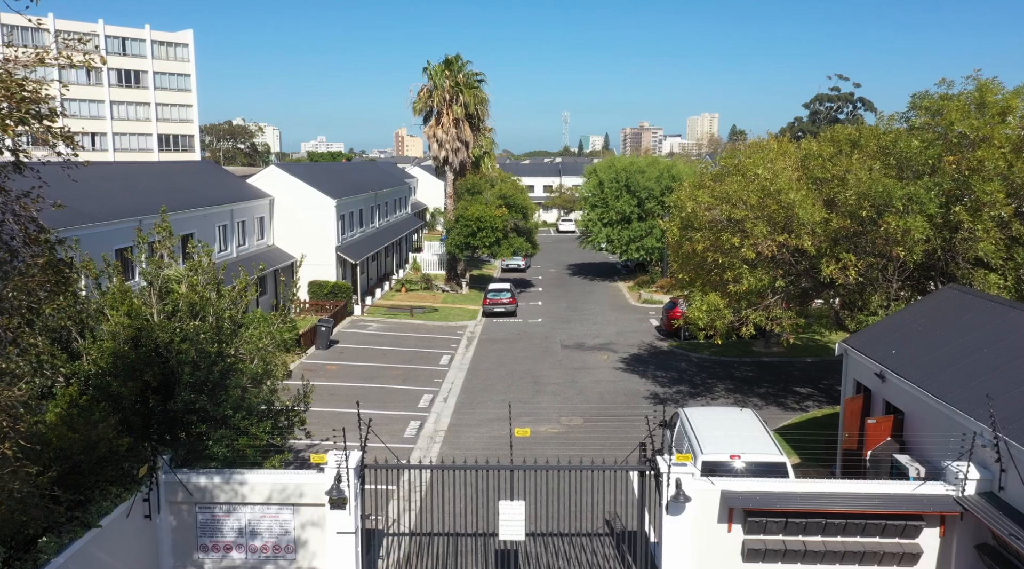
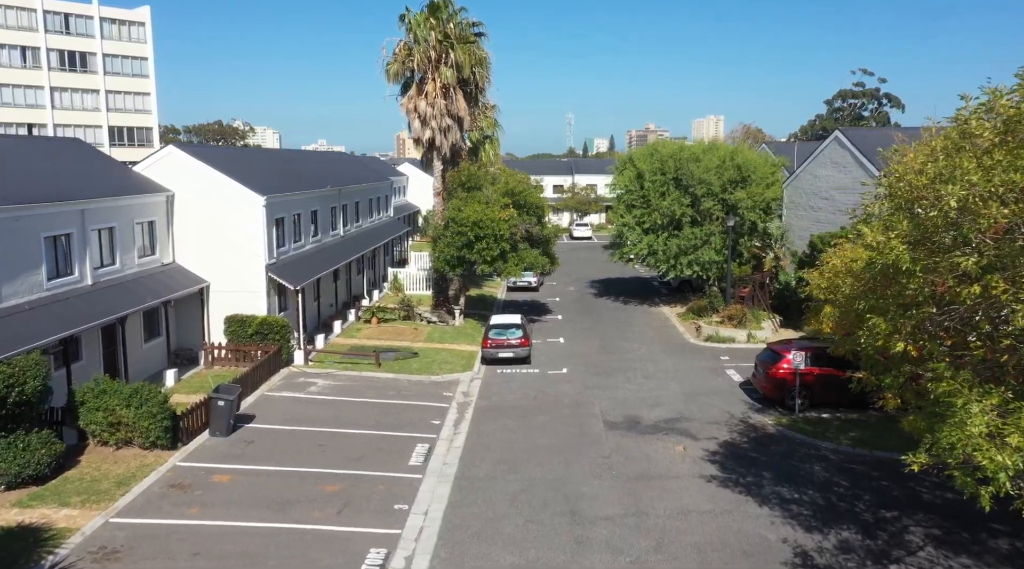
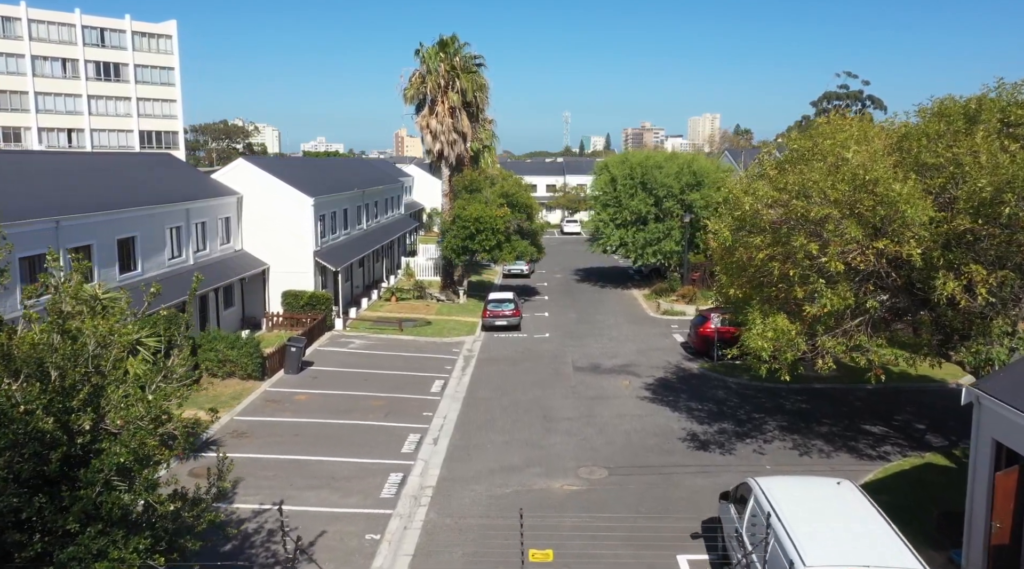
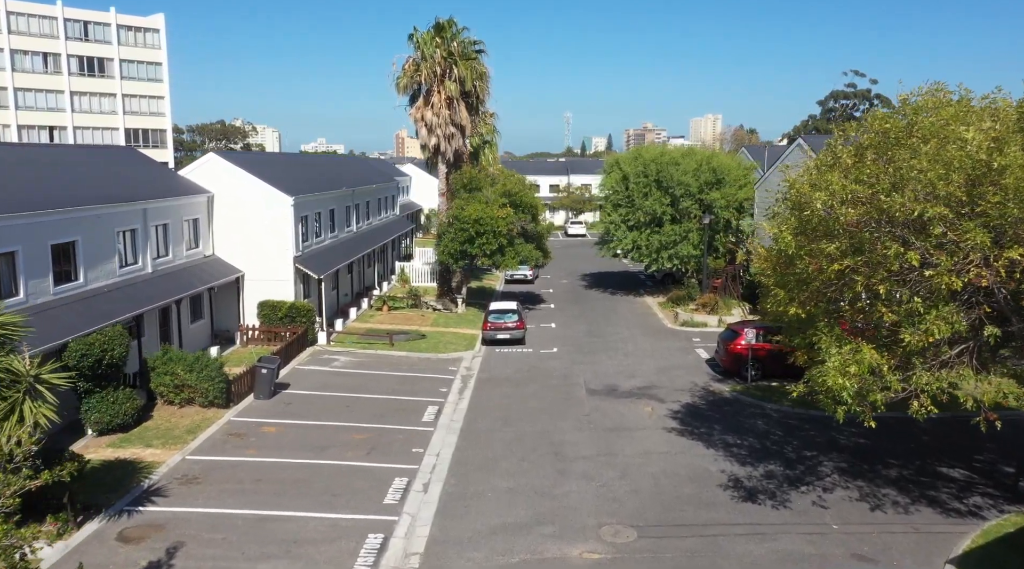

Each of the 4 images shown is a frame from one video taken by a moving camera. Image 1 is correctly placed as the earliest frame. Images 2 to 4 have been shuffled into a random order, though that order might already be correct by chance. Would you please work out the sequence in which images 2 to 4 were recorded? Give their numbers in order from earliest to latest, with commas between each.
3, 4, 2
